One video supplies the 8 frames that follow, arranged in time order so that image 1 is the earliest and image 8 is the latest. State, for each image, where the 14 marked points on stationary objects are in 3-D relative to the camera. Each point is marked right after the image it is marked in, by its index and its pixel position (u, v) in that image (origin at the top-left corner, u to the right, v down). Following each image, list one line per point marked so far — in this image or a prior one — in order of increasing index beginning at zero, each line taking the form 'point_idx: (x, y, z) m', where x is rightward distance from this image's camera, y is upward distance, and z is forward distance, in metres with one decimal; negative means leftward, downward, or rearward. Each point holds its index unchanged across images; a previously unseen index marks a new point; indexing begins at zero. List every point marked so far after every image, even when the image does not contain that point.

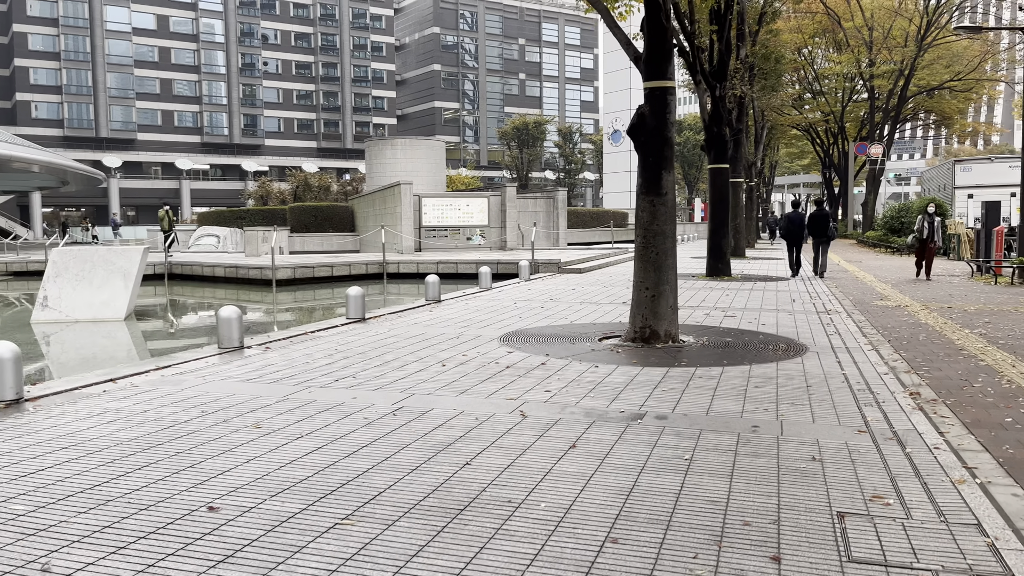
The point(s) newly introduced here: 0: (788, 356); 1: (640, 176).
0: (+2.4, -0.6, +7.0) m
1: (+1.2, +1.0, +7.7) m
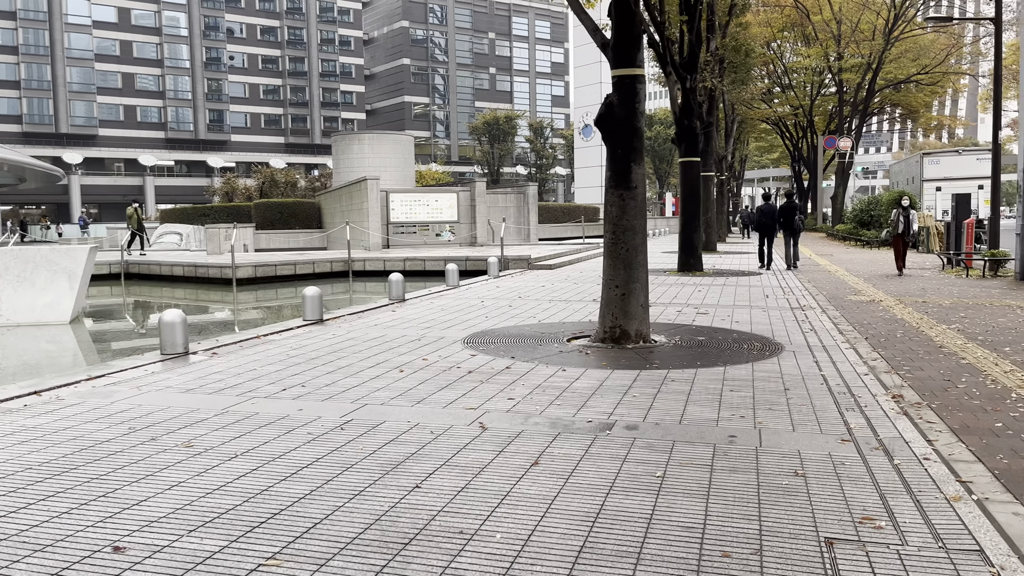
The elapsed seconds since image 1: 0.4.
0: (+2.1, -0.6, +6.7) m
1: (+0.9, +1.1, +7.4) m
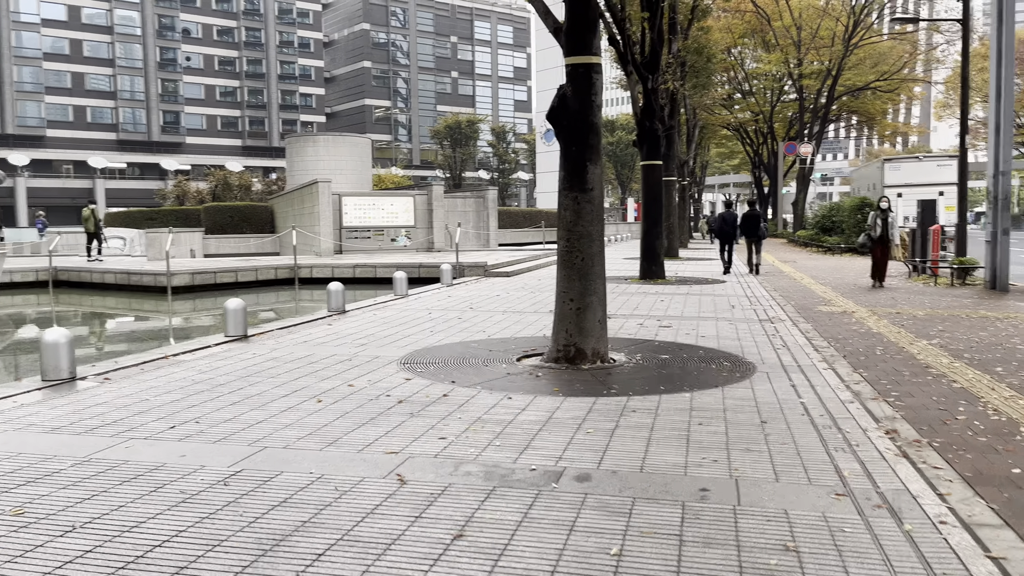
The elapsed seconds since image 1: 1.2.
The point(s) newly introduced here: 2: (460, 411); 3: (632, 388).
0: (+1.6, -0.7, +6.0) m
1: (+0.4, +1.0, +6.6) m
2: (-0.3, -0.8, +5.0) m
3: (+0.9, -0.7, +5.8) m
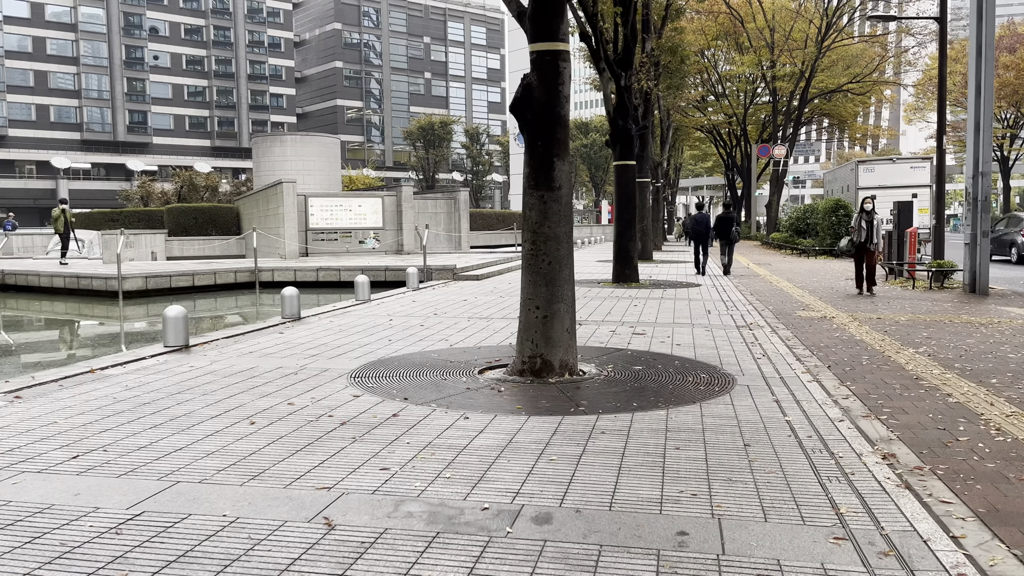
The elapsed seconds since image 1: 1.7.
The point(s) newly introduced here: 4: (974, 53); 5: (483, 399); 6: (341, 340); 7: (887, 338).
0: (+1.4, -0.7, +5.5) m
1: (+0.1, +0.9, +6.1) m
2: (-0.6, -0.8, +4.5) m
3: (+0.6, -0.8, +5.2) m
4: (+7.3, +3.7, +12.8) m
5: (-0.2, -0.7, +5.5) m
6: (-1.7, -0.5, +8.0) m
7: (+3.7, -0.5, +8.1) m
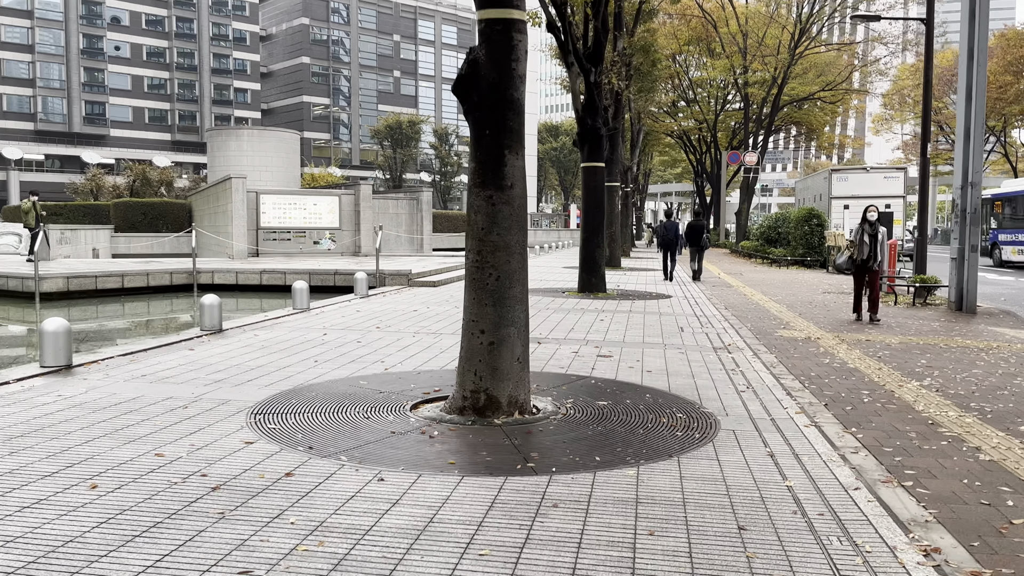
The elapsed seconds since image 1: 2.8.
0: (+1.0, -0.9, +4.5) m
1: (-0.2, +0.8, +5.0) m
2: (-0.9, -0.9, +3.4) m
3: (+0.2, -0.9, +4.2) m
4: (+6.7, +3.4, +12.0) m
5: (-0.6, -0.9, +4.4) m
6: (-2.1, -0.6, +6.9) m
7: (+3.3, -0.7, +7.1) m
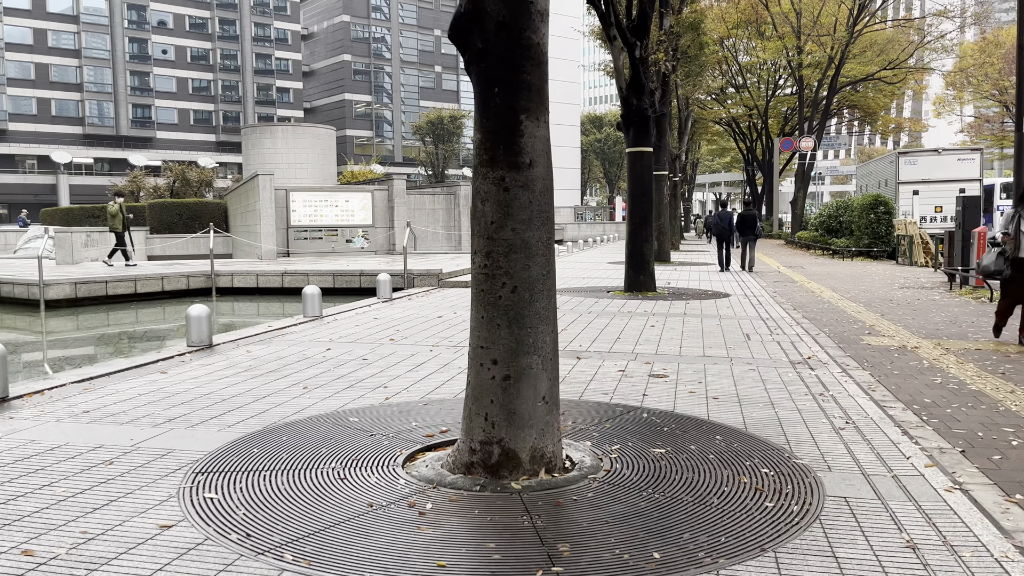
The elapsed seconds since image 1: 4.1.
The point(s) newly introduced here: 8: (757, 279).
0: (+1.1, -0.9, +3.1) m
1: (-0.2, +0.7, +3.7) m
2: (-0.9, -1.0, +2.1) m
3: (+0.3, -0.9, +2.9) m
4: (+7.1, +3.5, +10.3) m
5: (-0.5, -0.9, +3.1) m
6: (-1.9, -0.7, +5.7) m
7: (+3.5, -0.7, +5.6) m
8: (+5.3, +0.2, +17.7) m
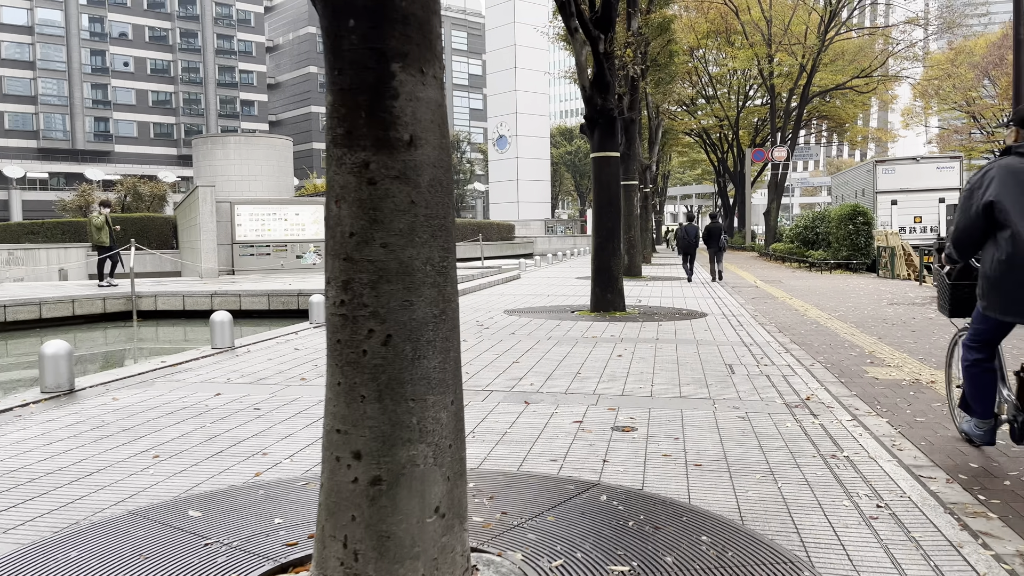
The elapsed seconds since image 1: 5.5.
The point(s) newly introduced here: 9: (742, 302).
0: (+0.7, -1.0, +1.8) m
1: (-0.5, +0.6, +2.3) m
2: (-1.2, -1.1, +0.8) m
3: (0.0, -1.1, +1.5) m
4: (+6.5, +3.3, +9.2) m
5: (-0.8, -1.1, +1.7) m
6: (-2.3, -0.9, +4.2) m
7: (+3.1, -0.8, +4.4) m
8: (+4.5, -0.1, +16.5) m
9: (+4.2, -0.3, +14.8) m
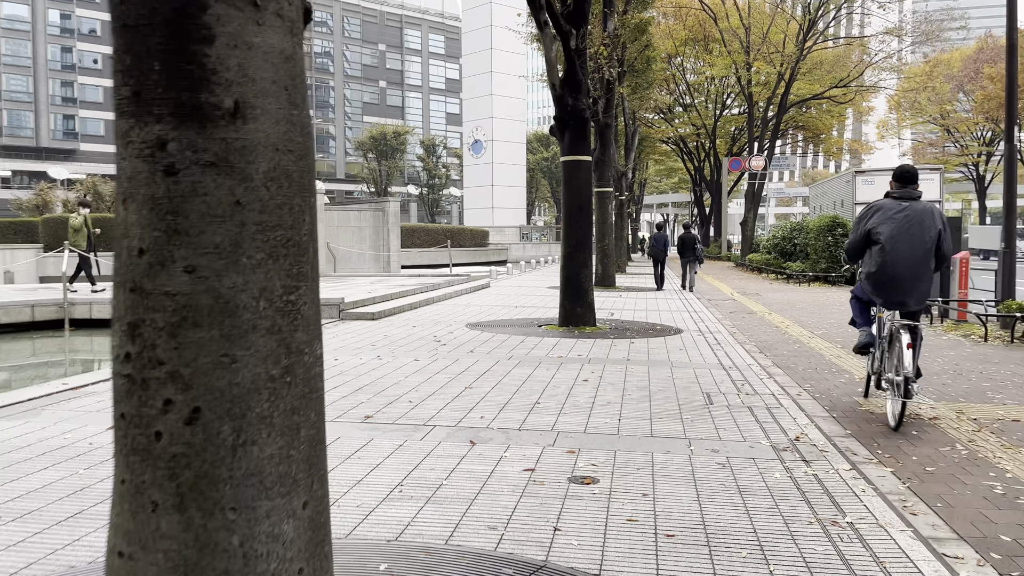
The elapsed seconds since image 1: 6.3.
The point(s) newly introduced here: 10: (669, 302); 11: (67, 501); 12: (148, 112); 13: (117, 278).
0: (+0.5, -1.1, +1.0) m
1: (-0.8, +0.5, +1.5) m
2: (-1.4, -1.2, -0.1) m
3: (-0.3, -1.2, +0.7) m
4: (+6.1, +3.1, +8.6) m
5: (-1.0, -1.1, +0.9) m
6: (-2.6, -1.0, +3.4) m
7: (+2.8, -1.0, +3.7) m
8: (+3.9, -0.4, +15.8) m
9: (+3.6, -0.5, +14.1) m
10: (+3.3, -0.3, +17.1) m
11: (-2.1, -1.0, +3.8) m
12: (-0.7, +0.3, +1.5) m
13: (-0.8, 0.0, +1.6) m
